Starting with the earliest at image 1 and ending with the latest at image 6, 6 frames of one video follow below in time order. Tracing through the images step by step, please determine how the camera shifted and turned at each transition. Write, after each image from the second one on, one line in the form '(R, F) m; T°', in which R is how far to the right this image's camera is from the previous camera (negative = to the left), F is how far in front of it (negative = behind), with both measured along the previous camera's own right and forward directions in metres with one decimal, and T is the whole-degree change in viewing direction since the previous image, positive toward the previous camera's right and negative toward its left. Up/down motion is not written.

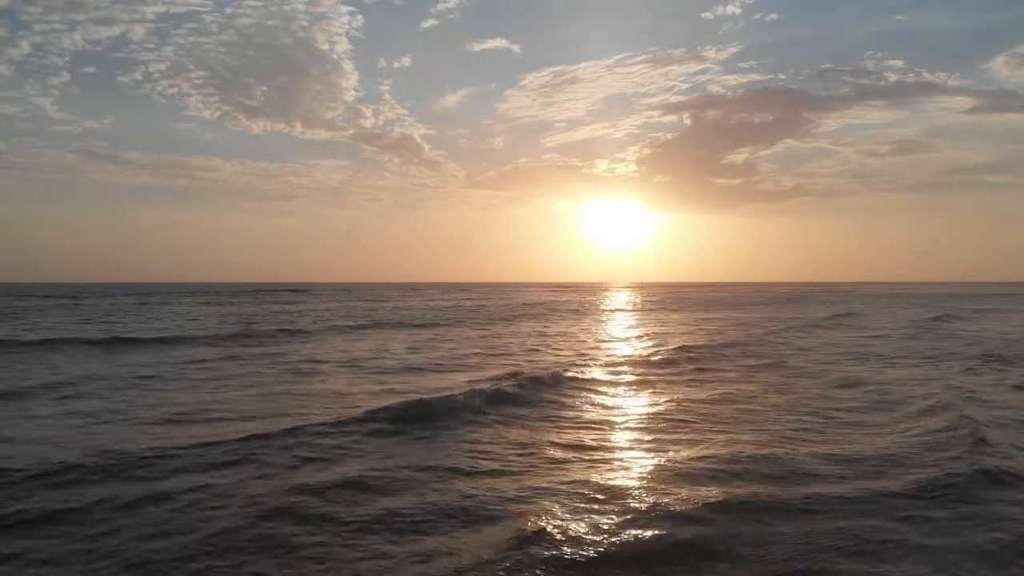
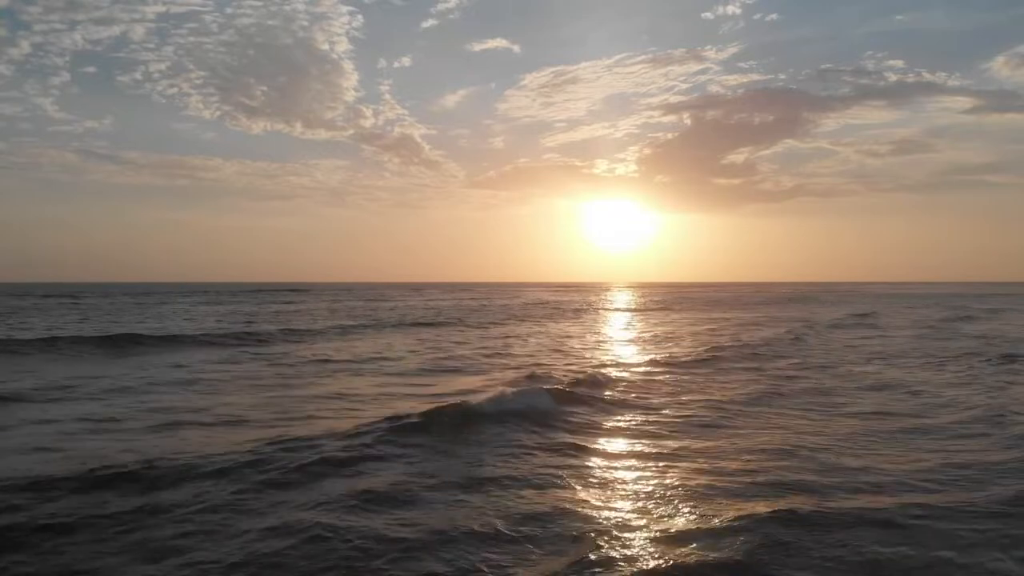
(-1.4, -1.8) m; 0°
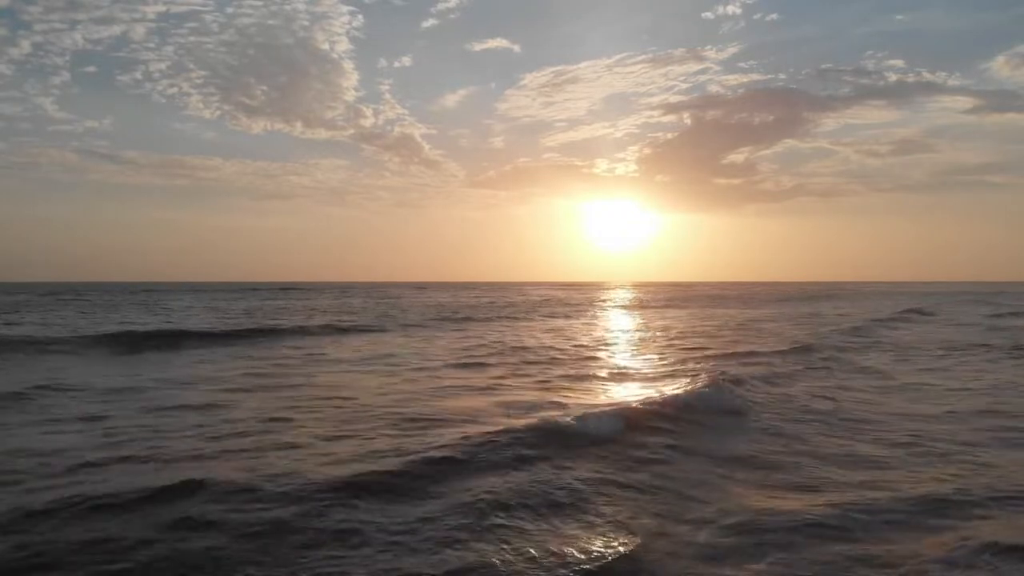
(-0.6, +0.2) m; 0°
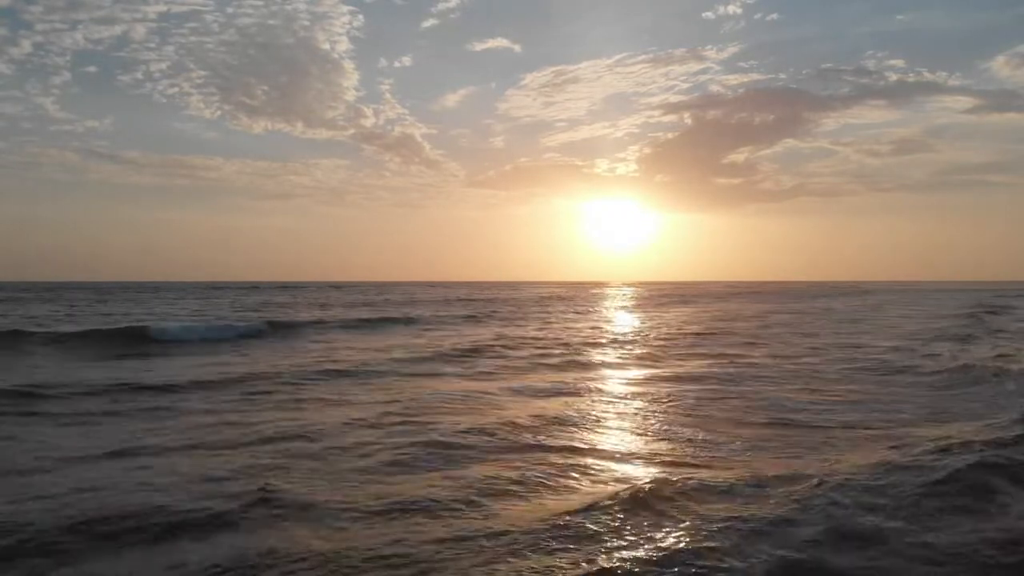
(+0.3, +1.6) m; 0°
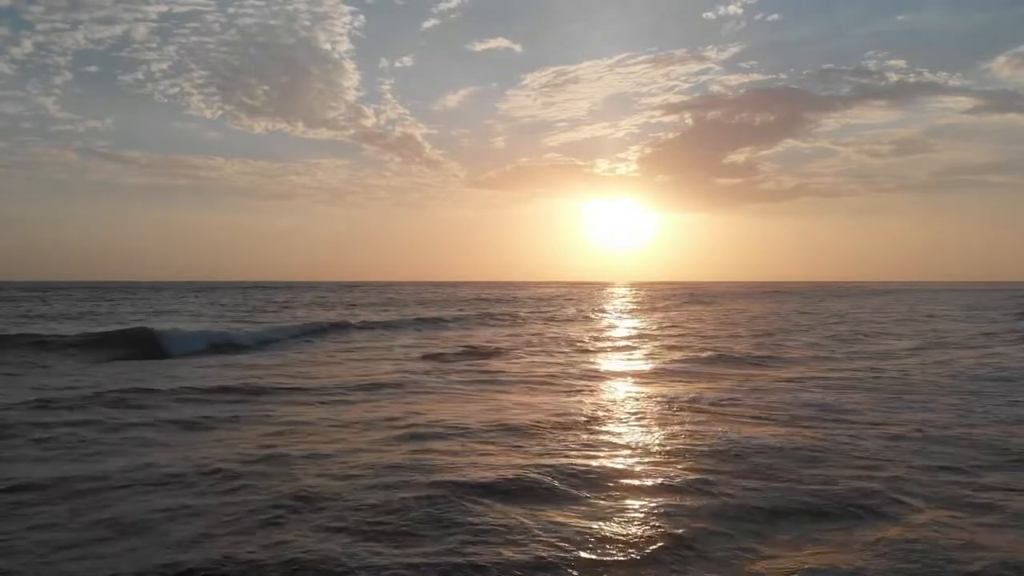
(+0.1, +0.4) m; 0°
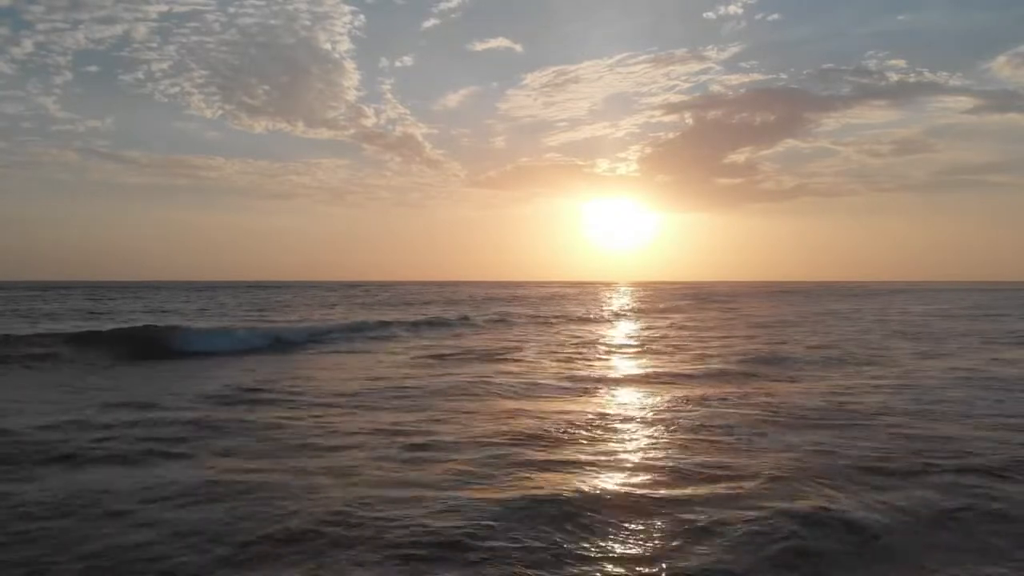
(-1.4, -1.0) m; 0°
